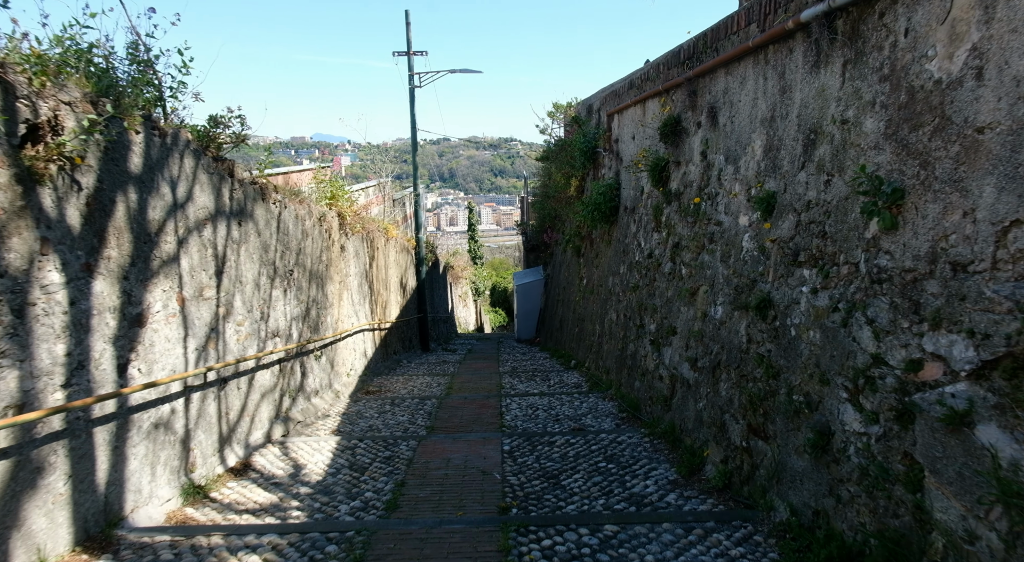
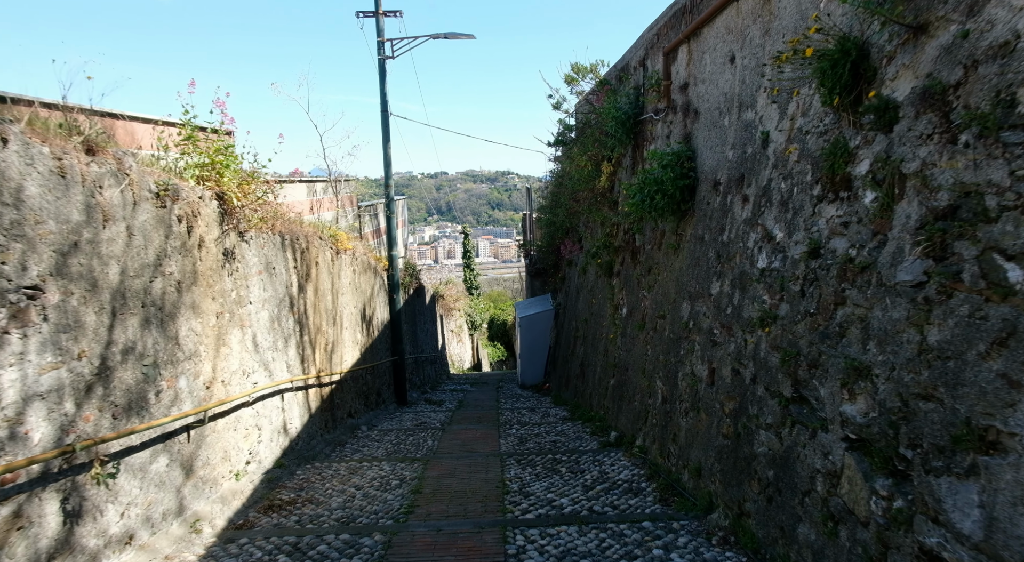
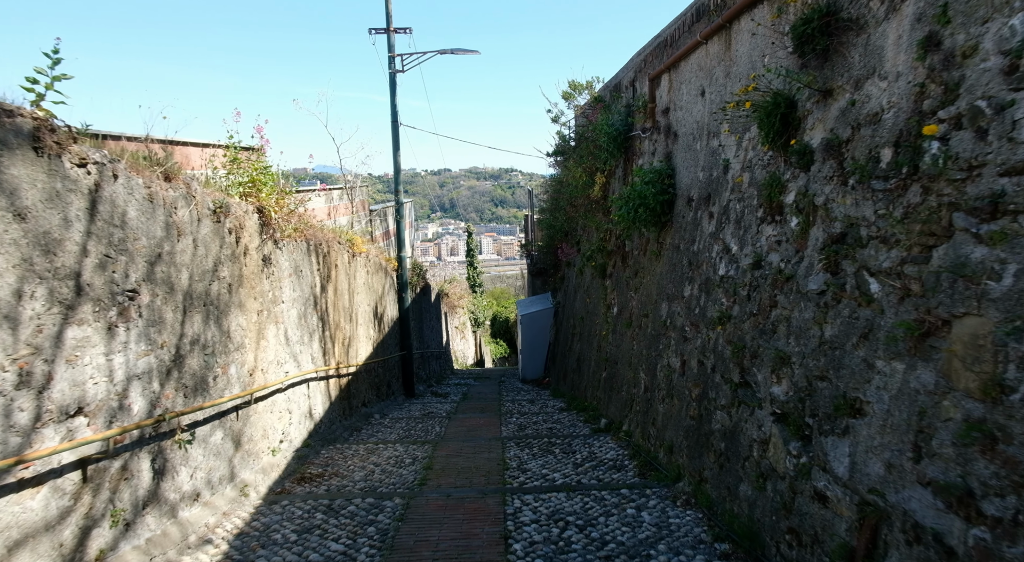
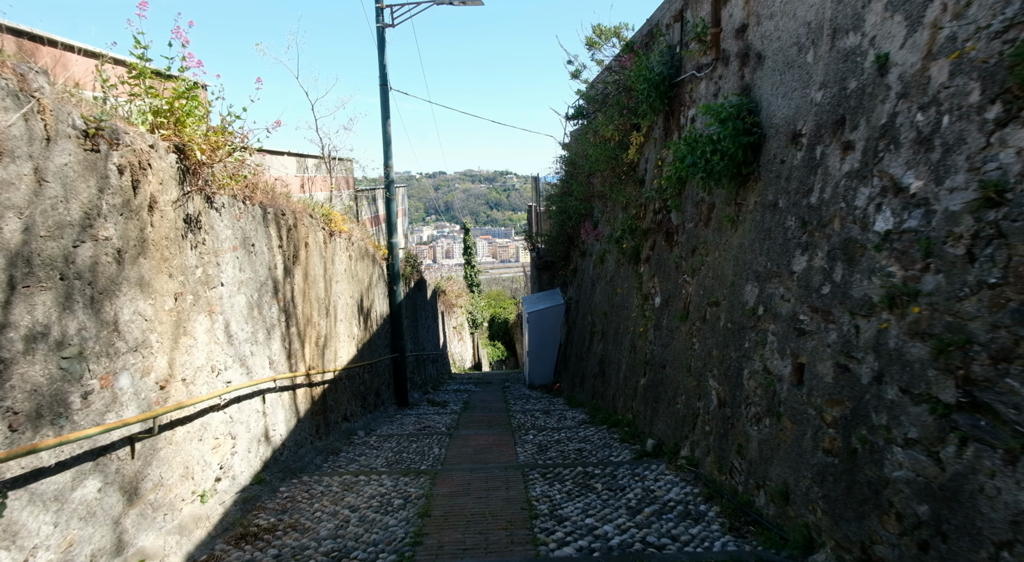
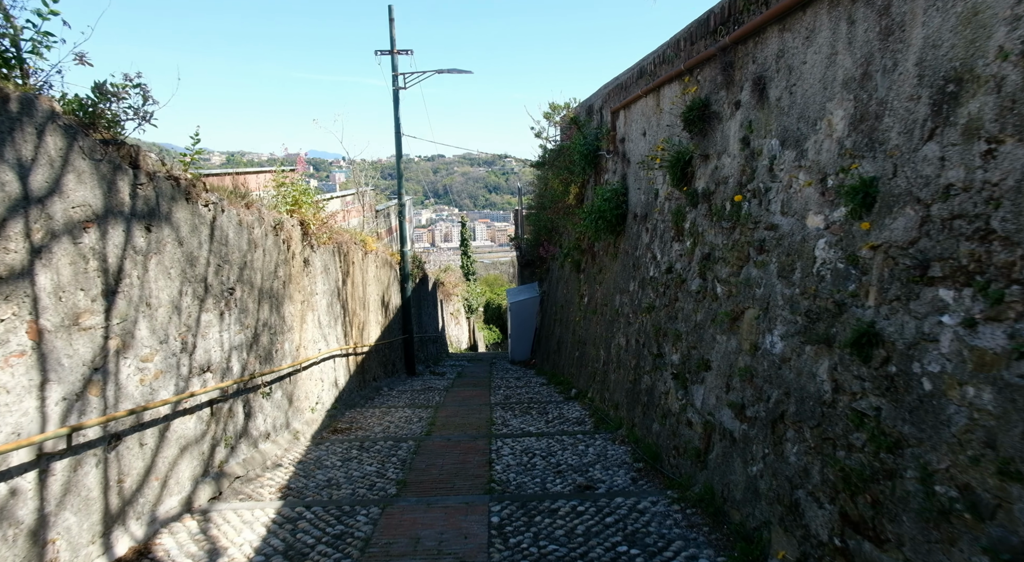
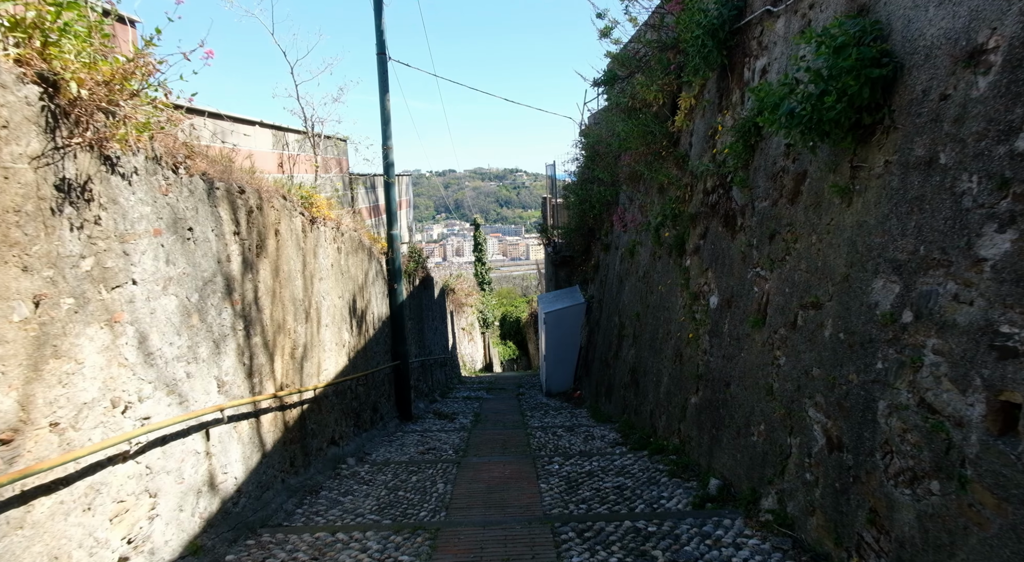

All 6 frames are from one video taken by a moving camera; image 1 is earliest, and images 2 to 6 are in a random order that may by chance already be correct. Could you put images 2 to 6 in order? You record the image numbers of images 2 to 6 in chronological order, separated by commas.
5, 3, 2, 4, 6
